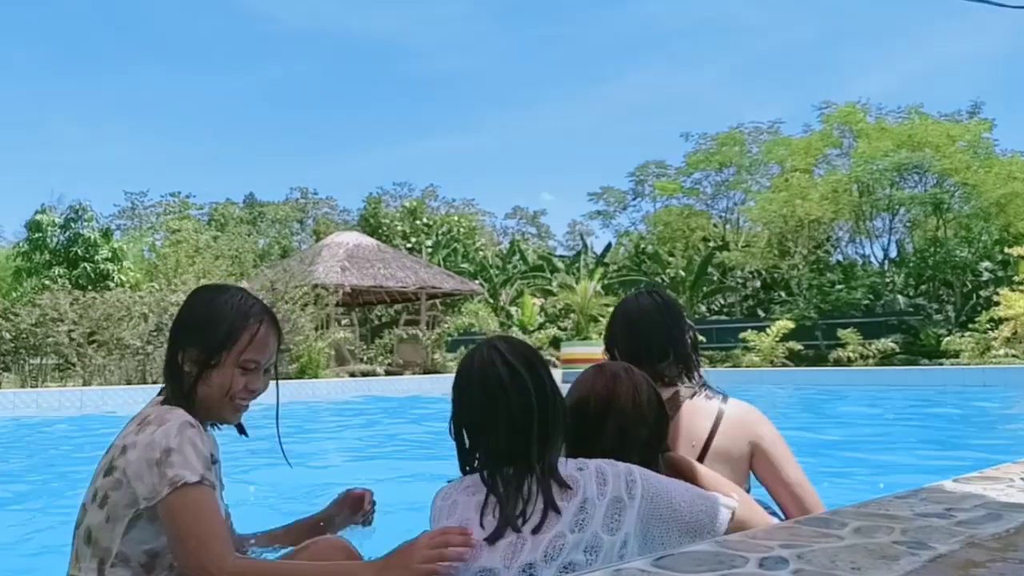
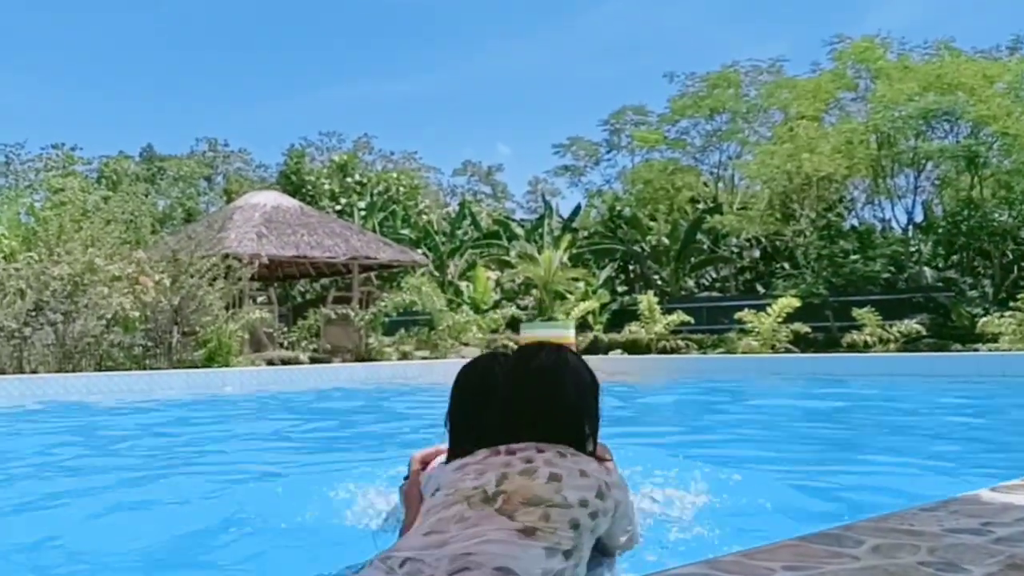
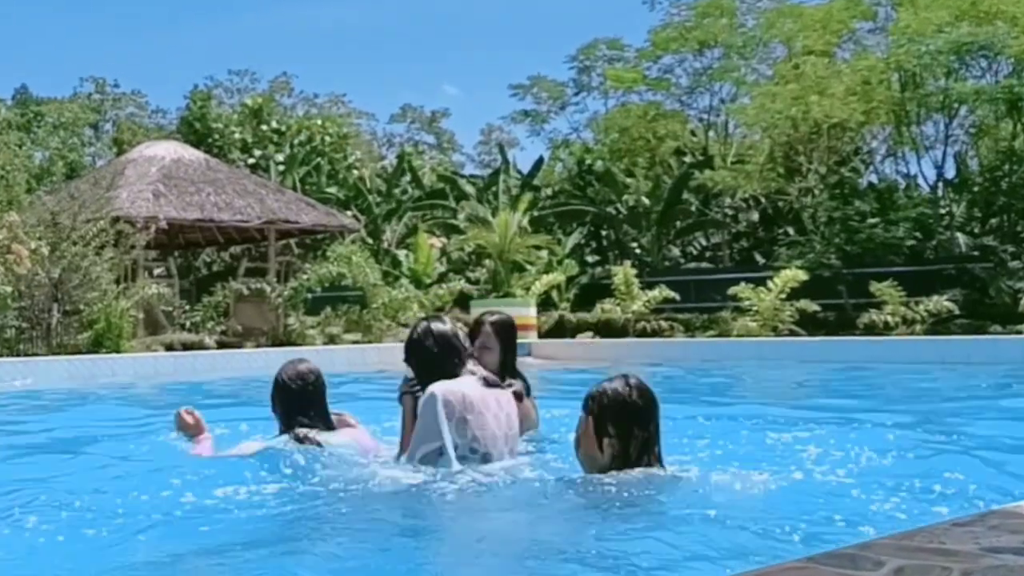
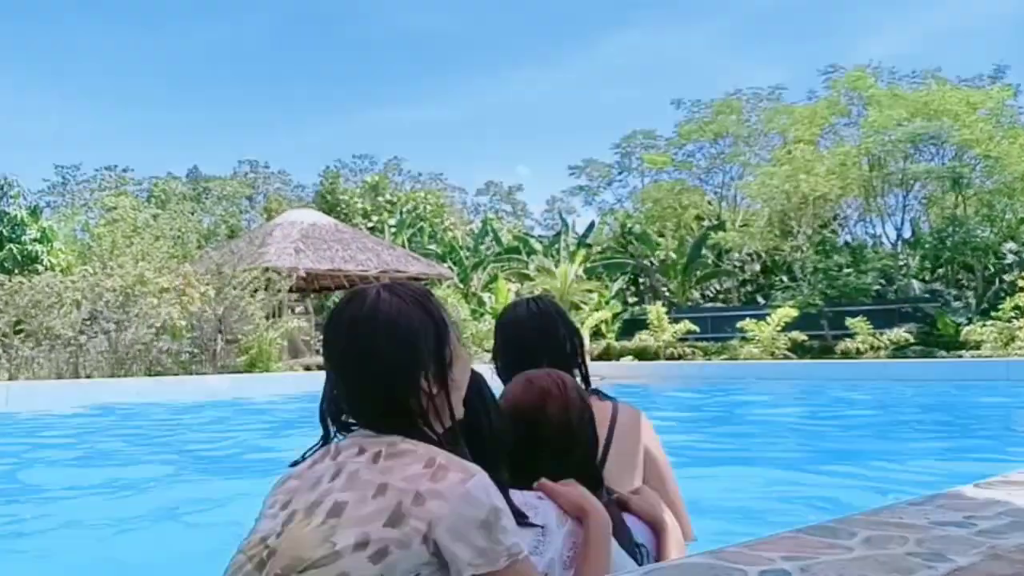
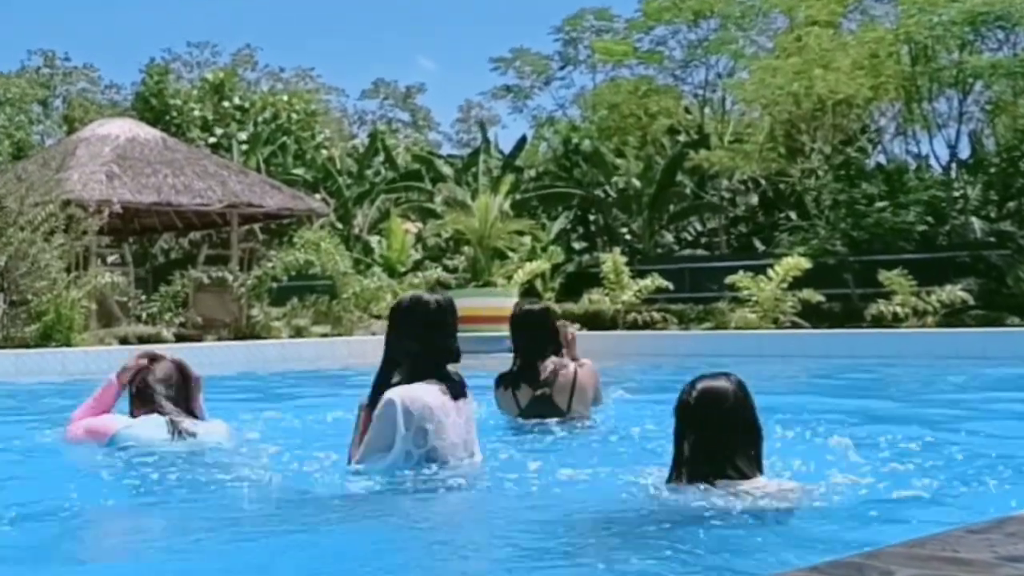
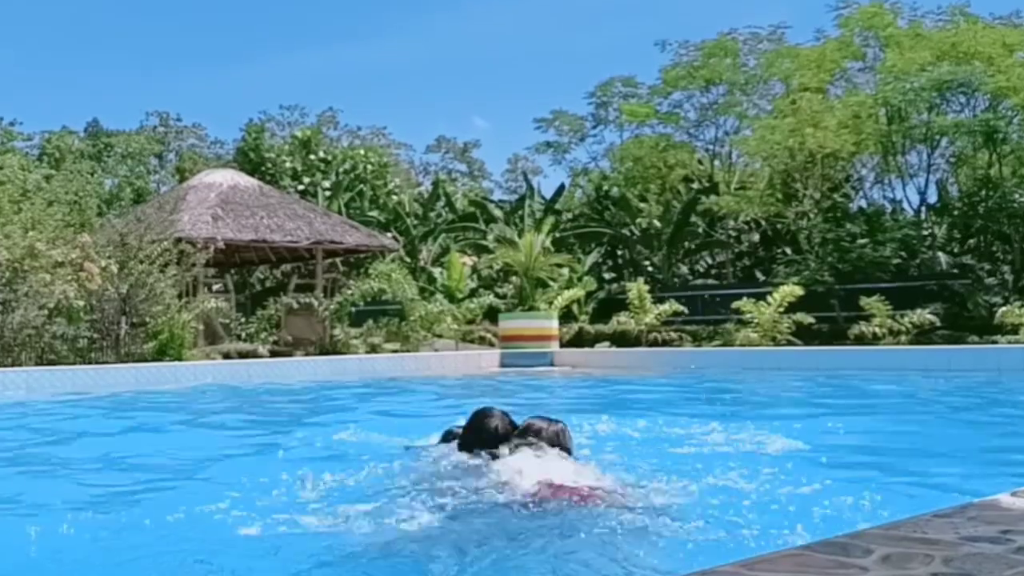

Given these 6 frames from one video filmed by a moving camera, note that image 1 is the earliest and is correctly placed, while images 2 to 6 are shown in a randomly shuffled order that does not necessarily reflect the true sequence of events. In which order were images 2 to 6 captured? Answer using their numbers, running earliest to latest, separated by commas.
4, 2, 6, 3, 5
